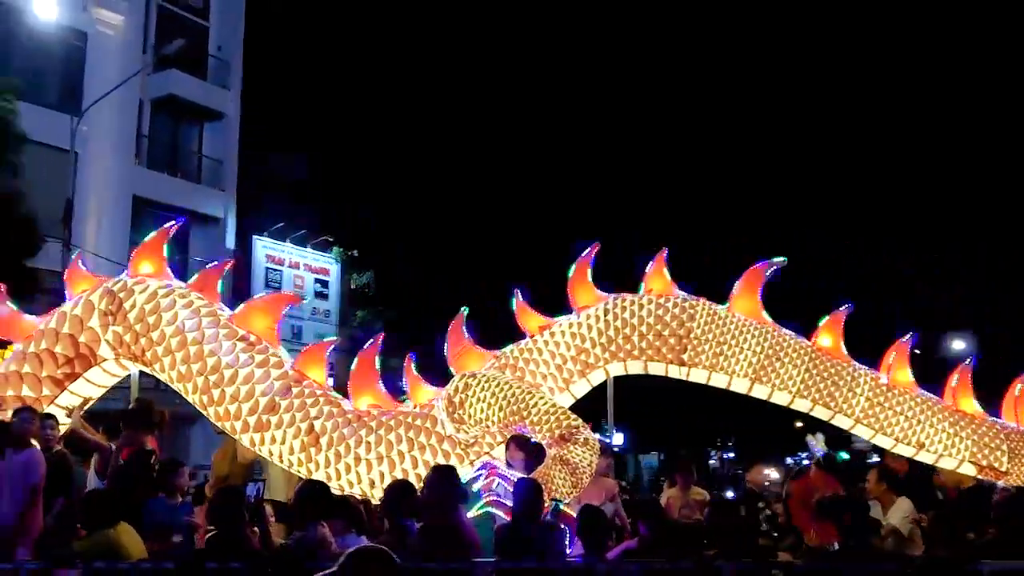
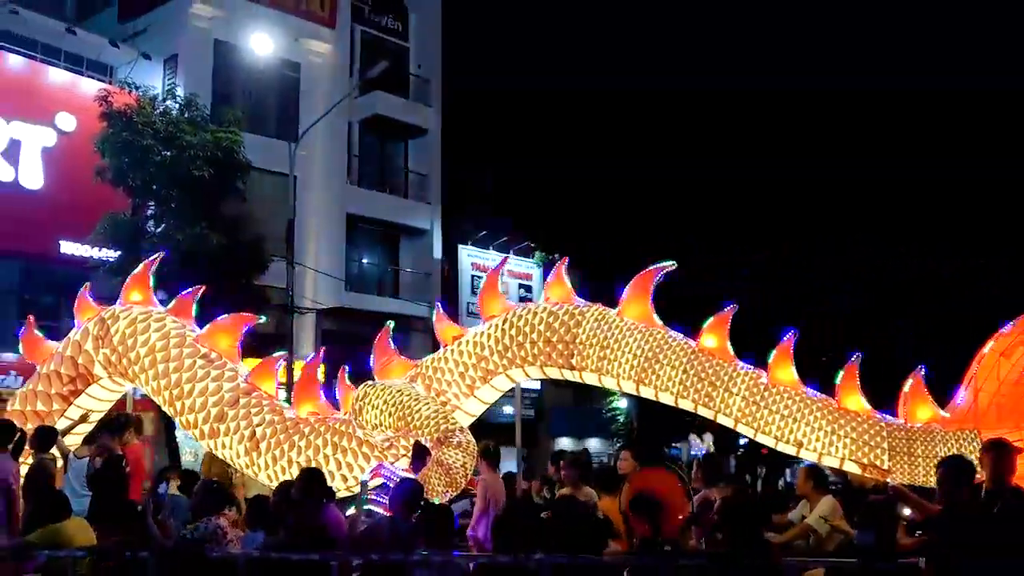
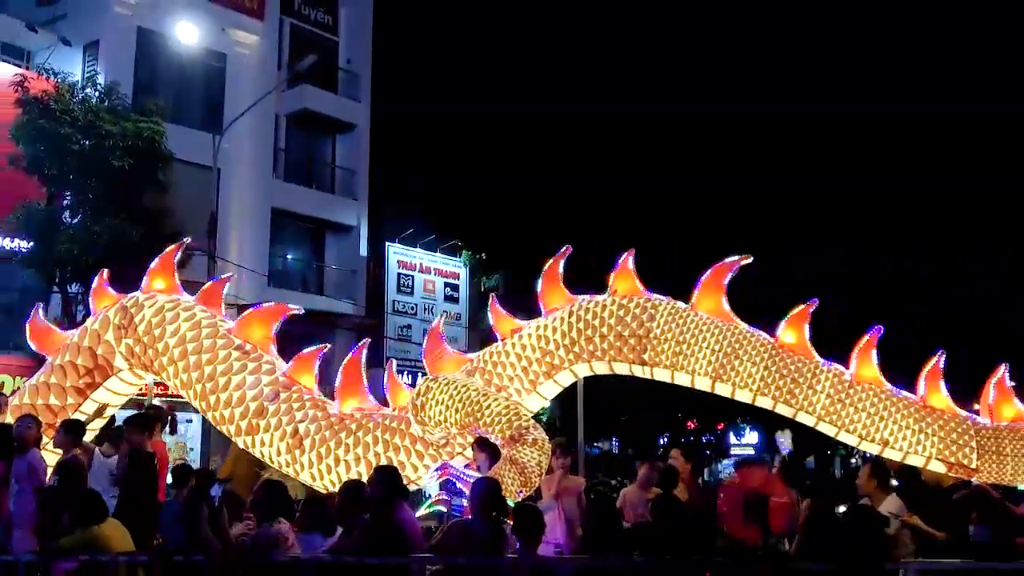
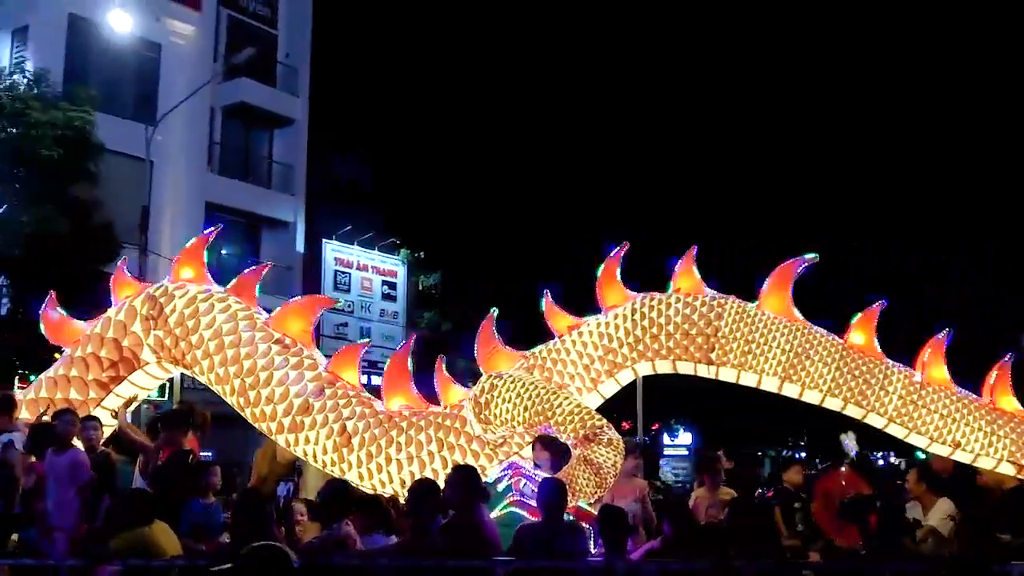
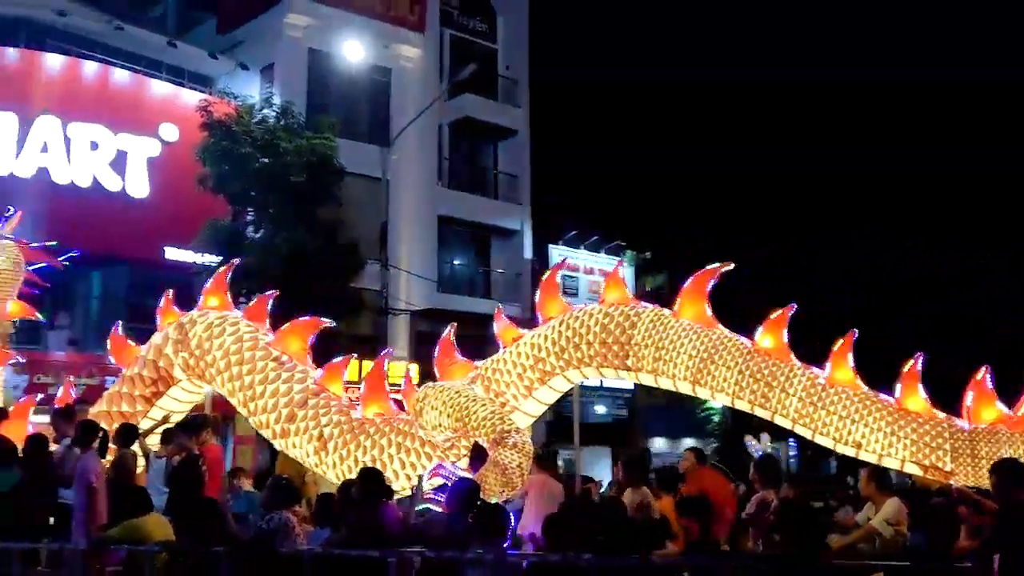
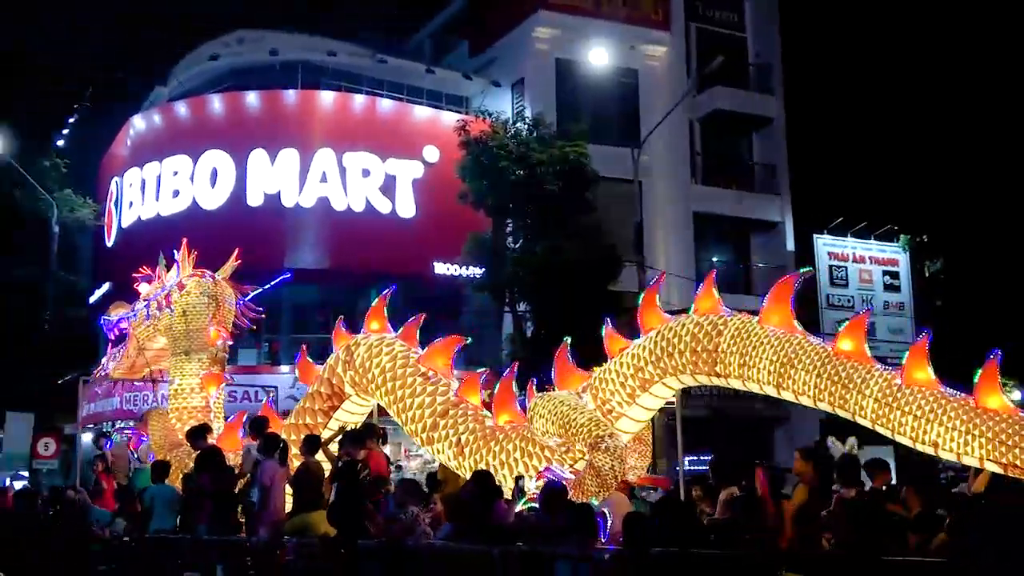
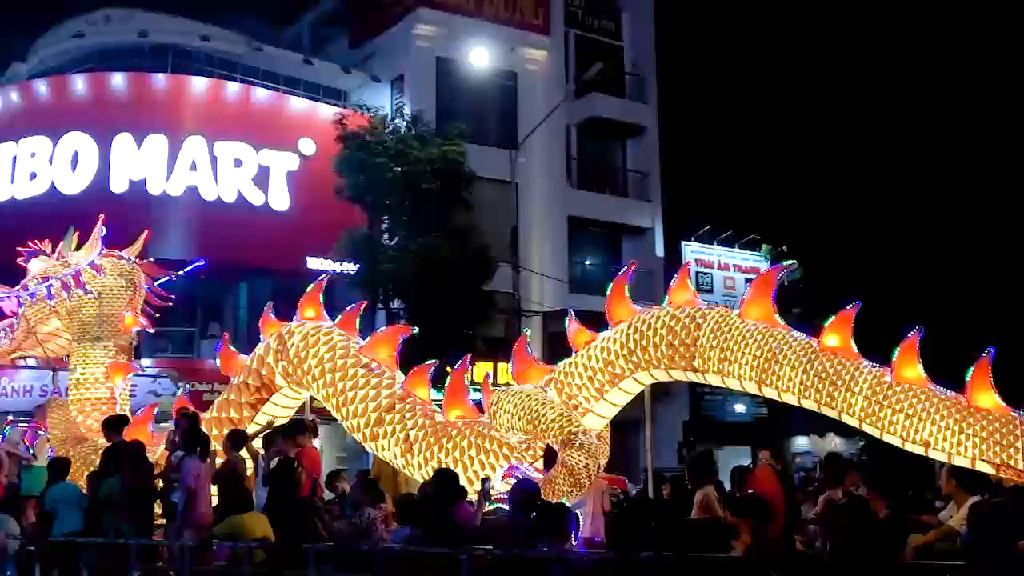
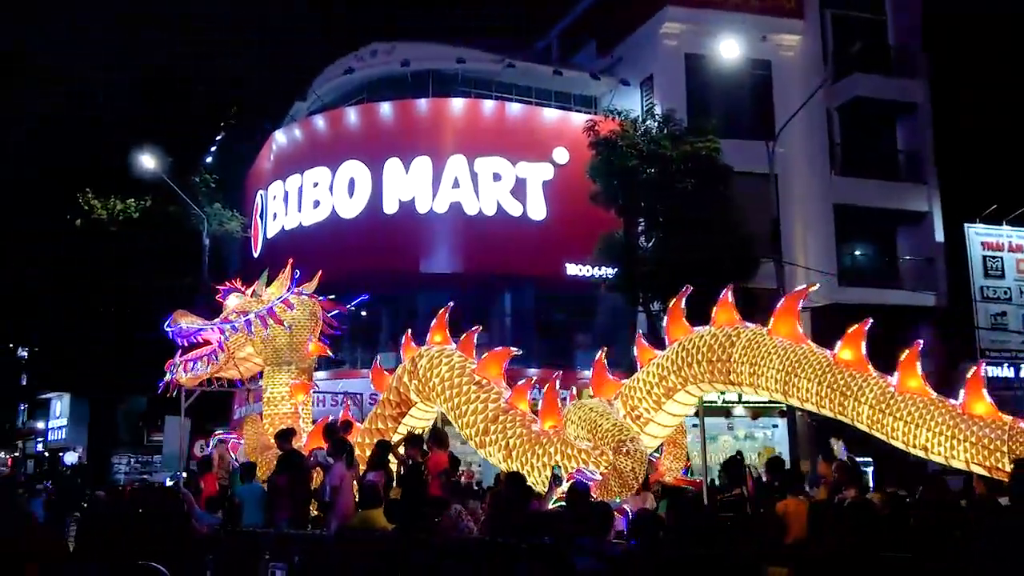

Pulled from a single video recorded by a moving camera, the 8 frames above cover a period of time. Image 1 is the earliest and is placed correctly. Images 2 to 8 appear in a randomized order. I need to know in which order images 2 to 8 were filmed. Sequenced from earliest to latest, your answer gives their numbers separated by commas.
4, 3, 2, 5, 7, 6, 8
